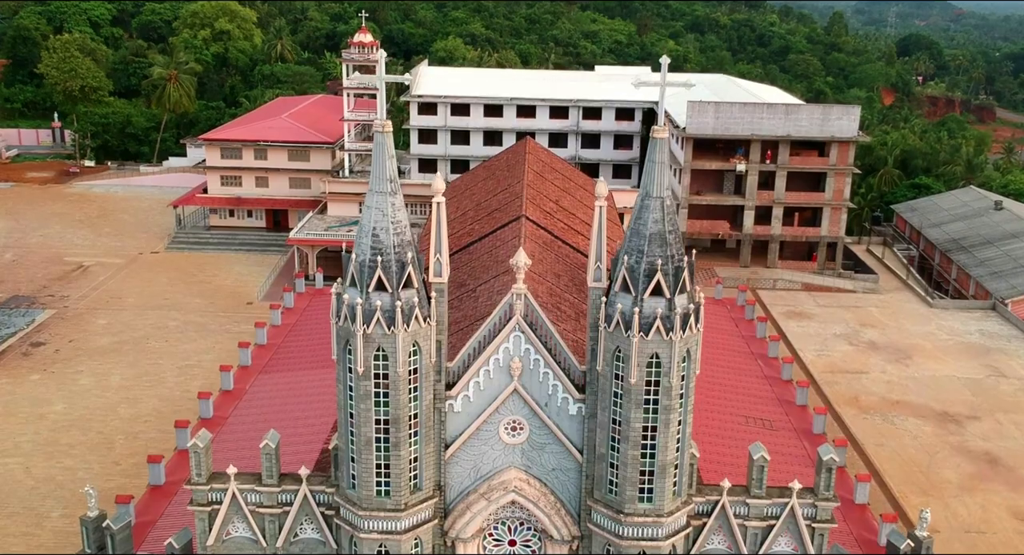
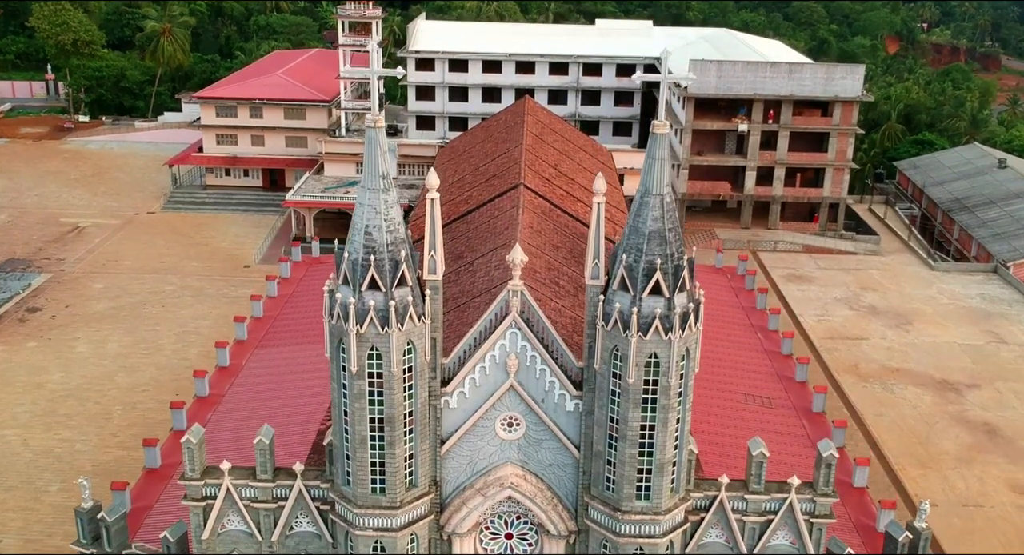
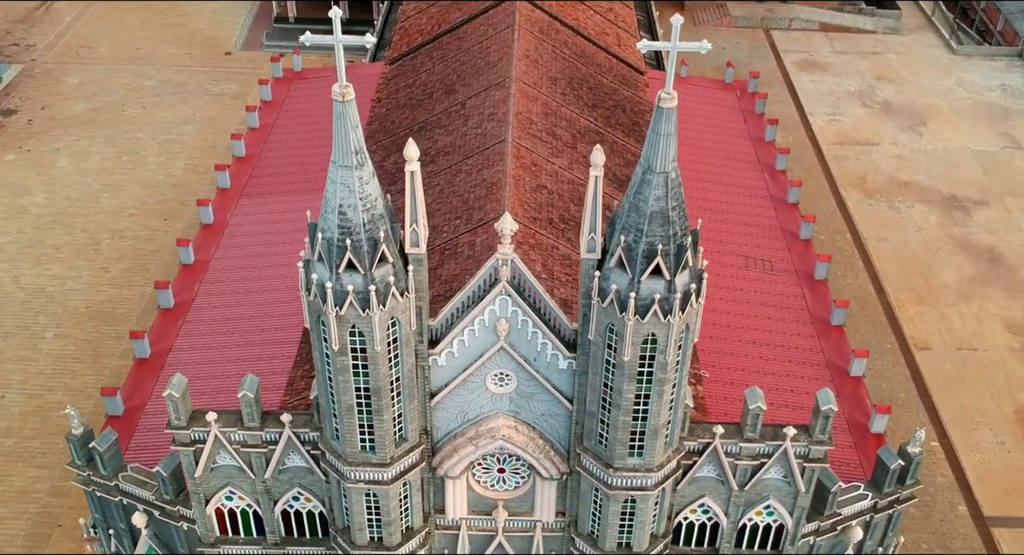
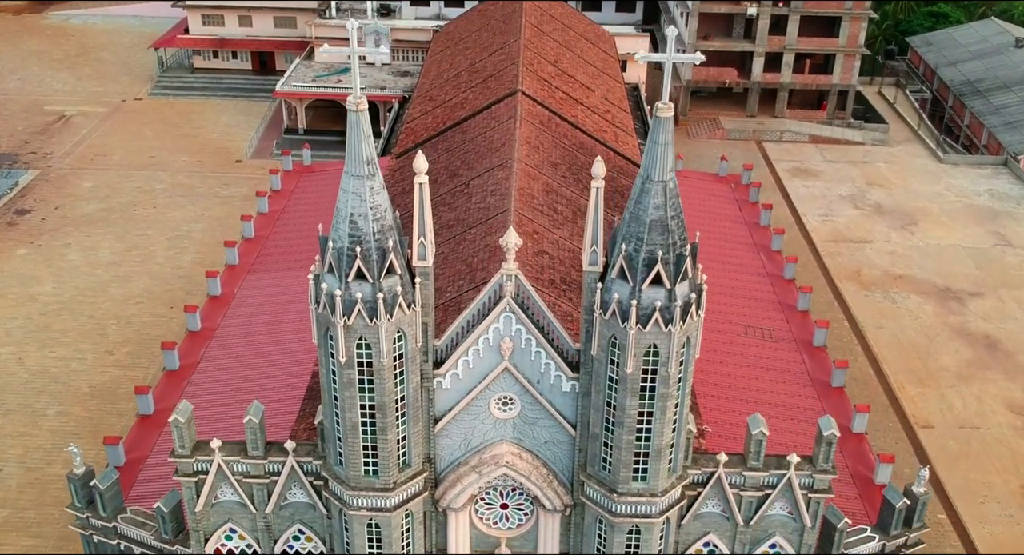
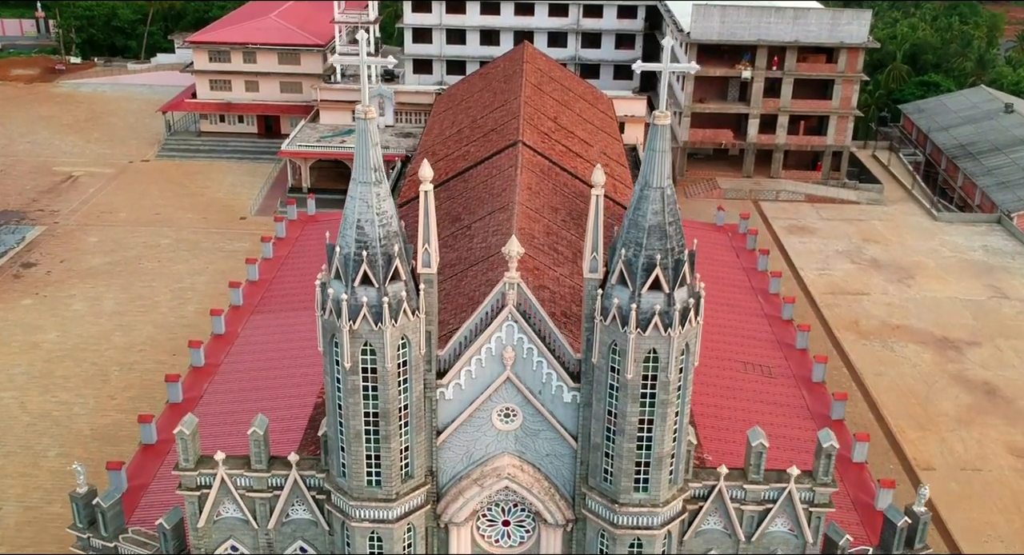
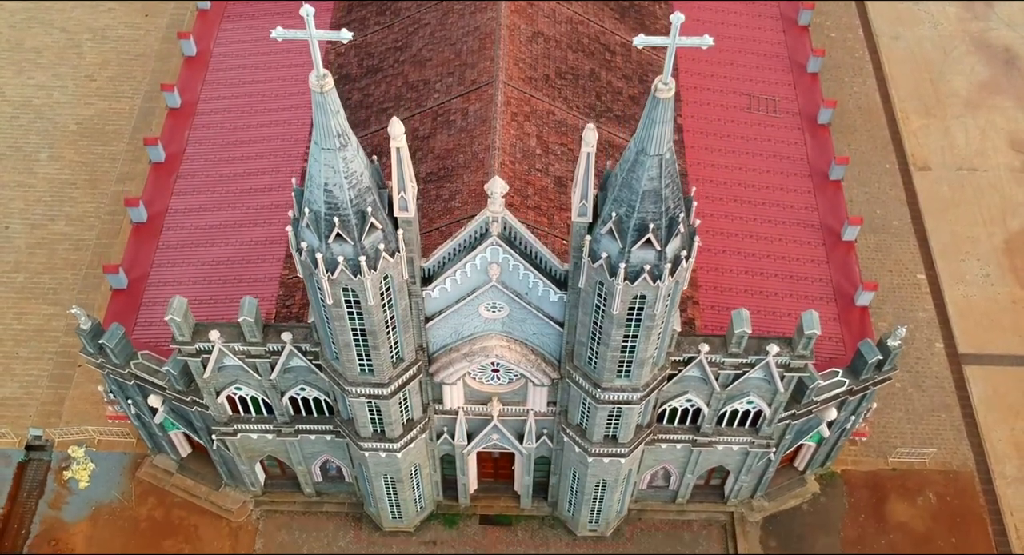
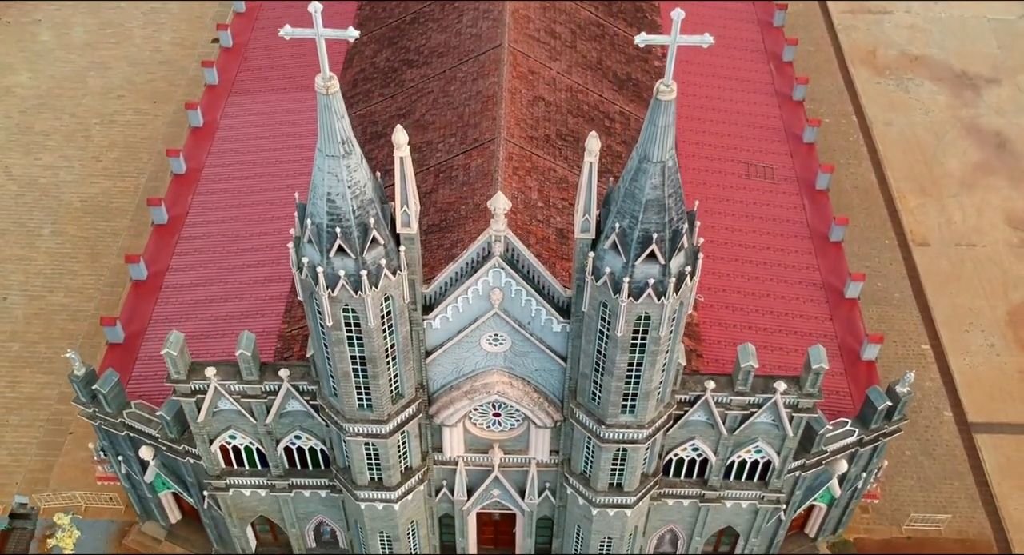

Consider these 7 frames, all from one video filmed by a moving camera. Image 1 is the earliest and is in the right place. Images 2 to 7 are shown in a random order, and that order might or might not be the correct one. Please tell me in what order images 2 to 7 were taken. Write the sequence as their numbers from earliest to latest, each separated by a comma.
2, 5, 4, 3, 7, 6
